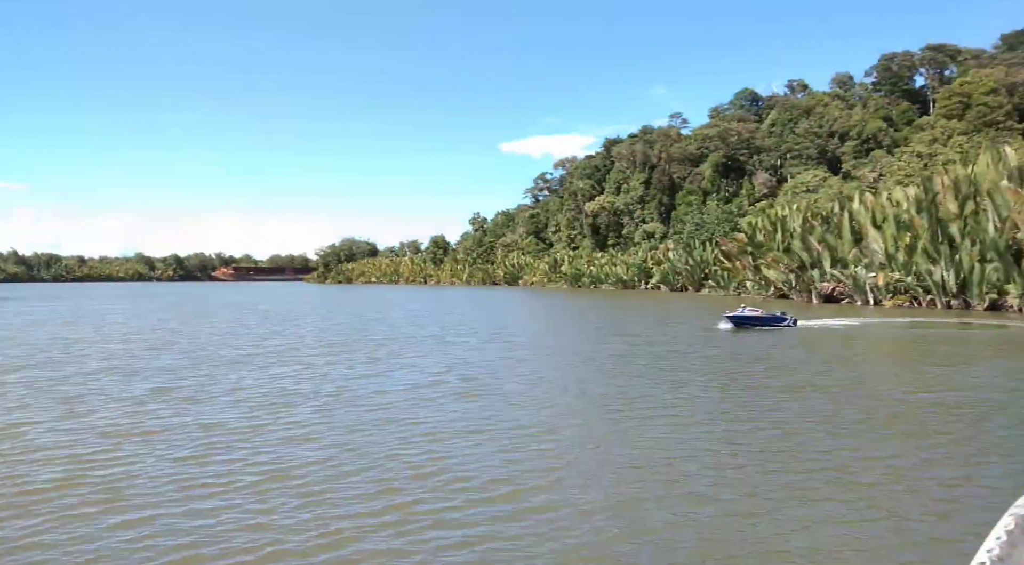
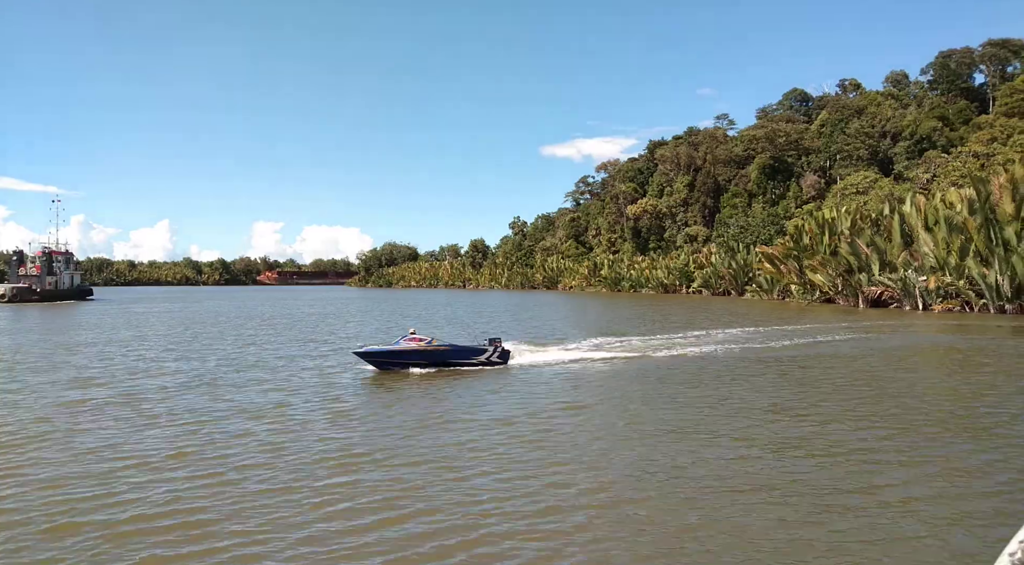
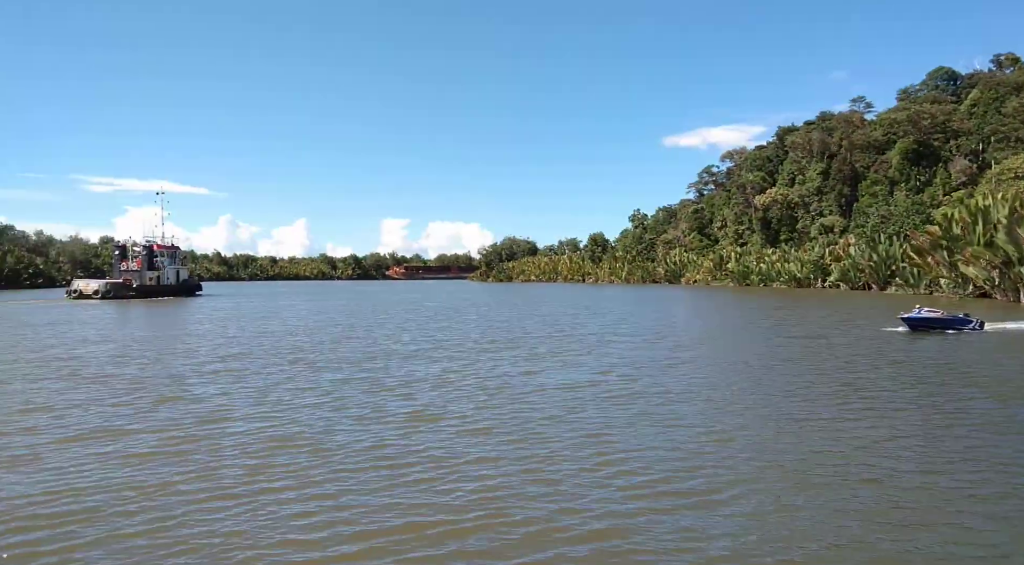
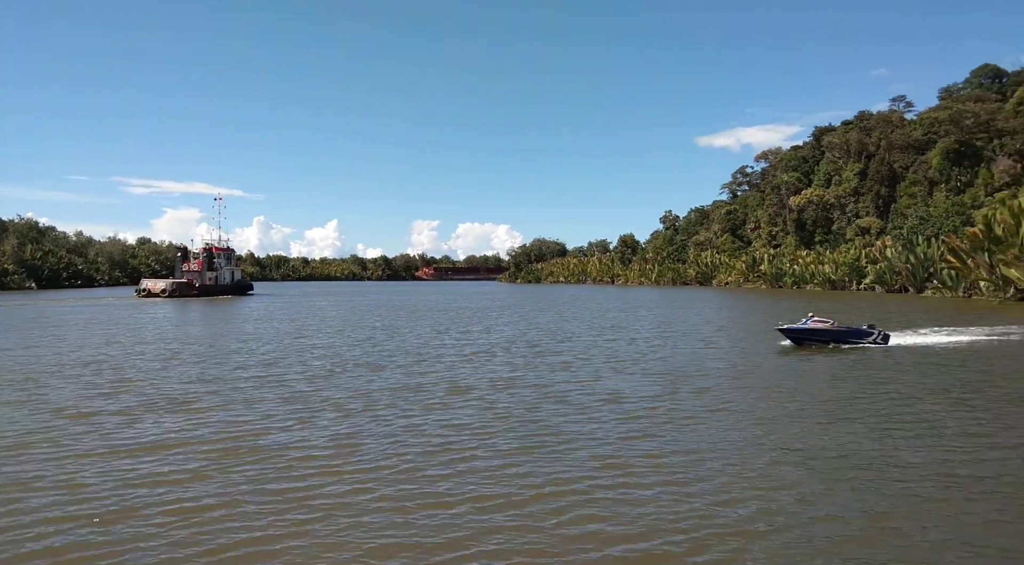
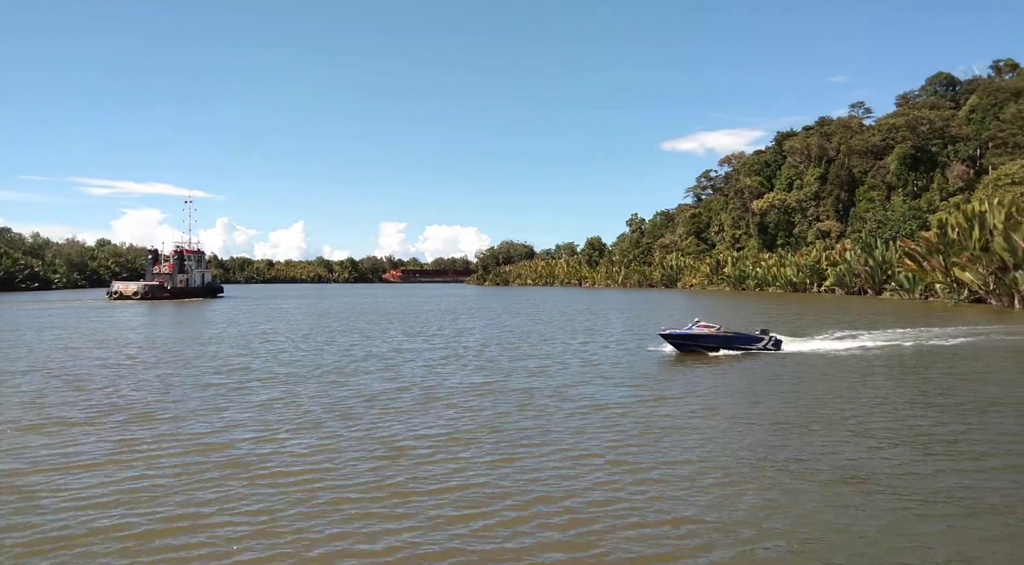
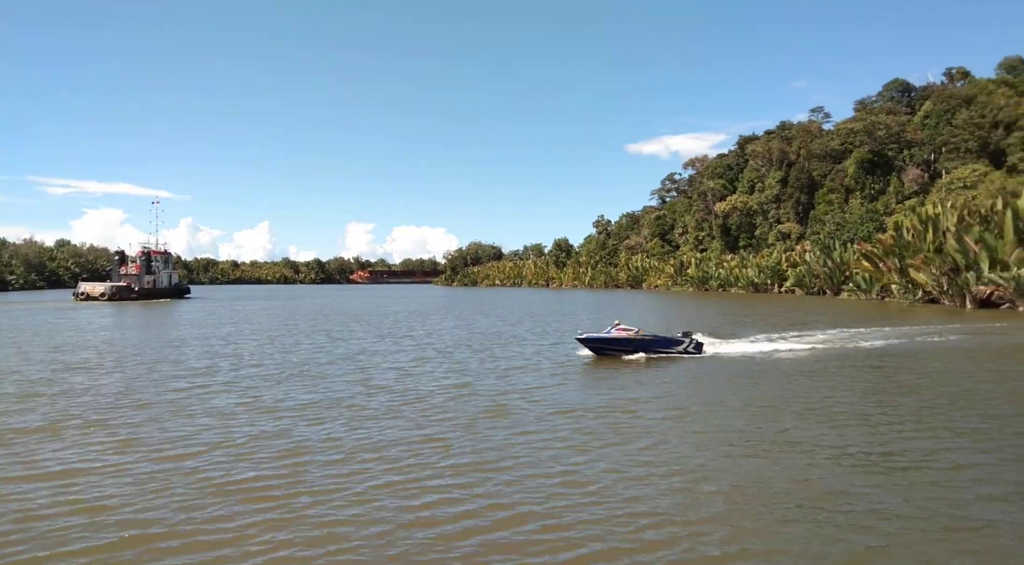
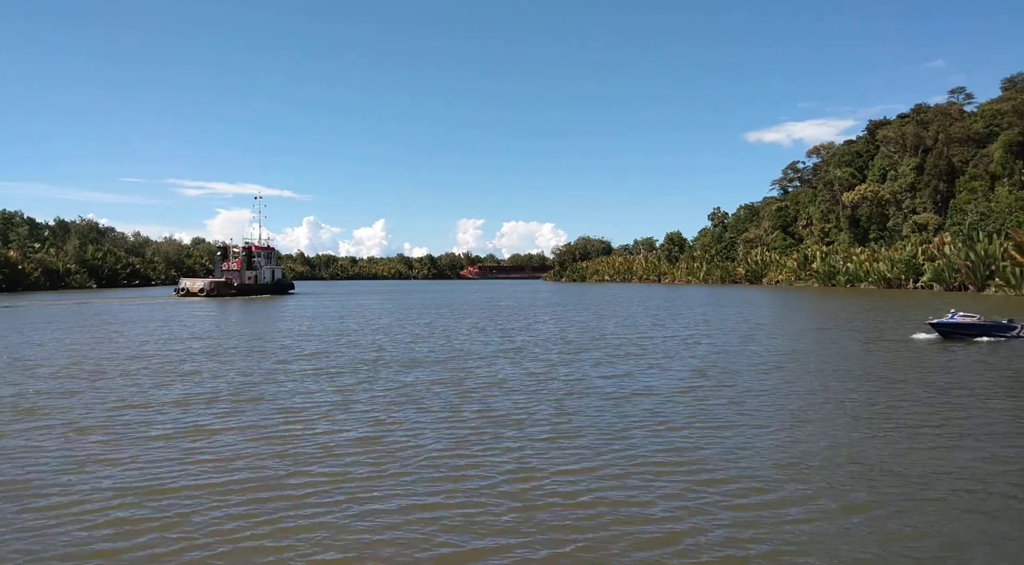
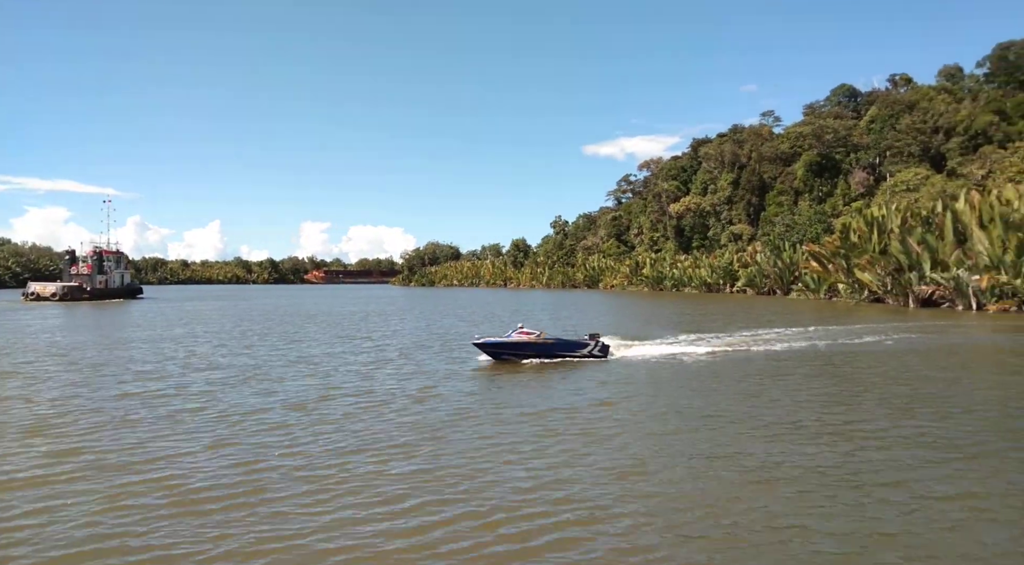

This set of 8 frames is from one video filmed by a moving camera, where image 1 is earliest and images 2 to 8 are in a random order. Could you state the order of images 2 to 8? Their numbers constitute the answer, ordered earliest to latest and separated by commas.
3, 7, 4, 5, 6, 8, 2
